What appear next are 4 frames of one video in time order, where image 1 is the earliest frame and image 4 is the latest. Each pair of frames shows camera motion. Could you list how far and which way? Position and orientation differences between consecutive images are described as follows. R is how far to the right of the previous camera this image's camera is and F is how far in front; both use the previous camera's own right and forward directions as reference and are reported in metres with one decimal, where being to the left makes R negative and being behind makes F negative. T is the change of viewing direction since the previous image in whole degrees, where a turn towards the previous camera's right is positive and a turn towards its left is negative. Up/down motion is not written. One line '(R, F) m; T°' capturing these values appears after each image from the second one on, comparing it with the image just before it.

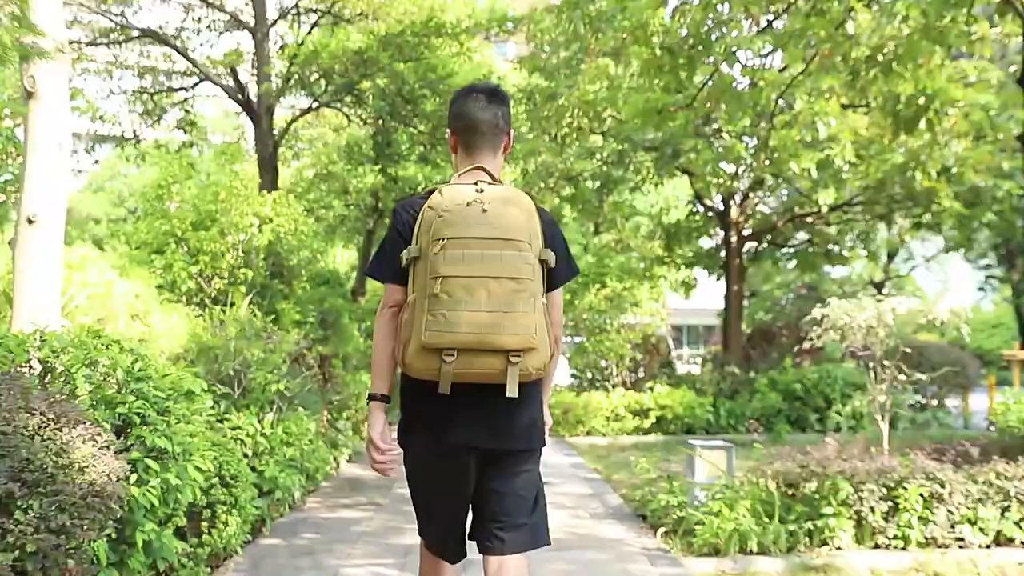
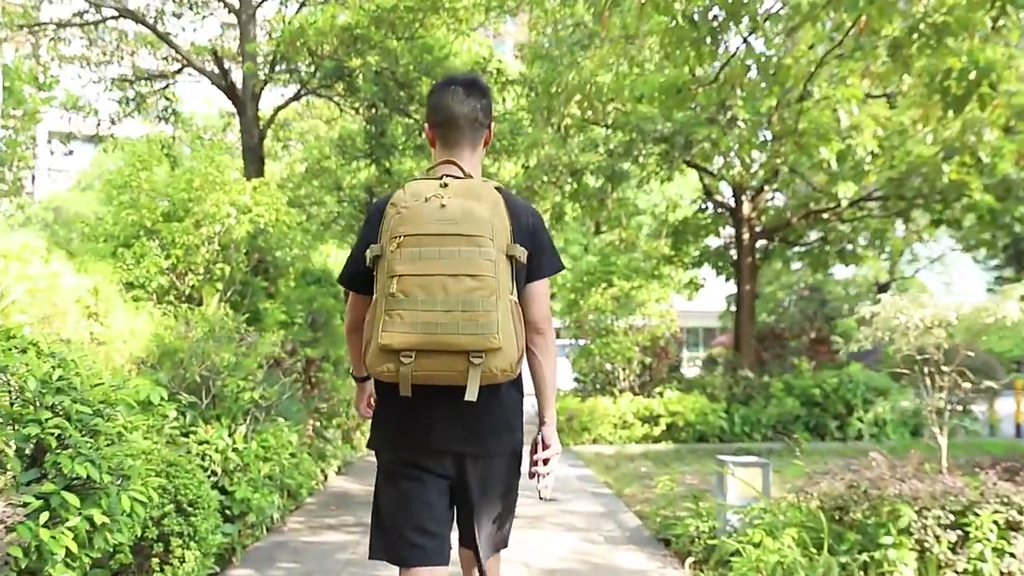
(0.0, +0.7) m; 0°
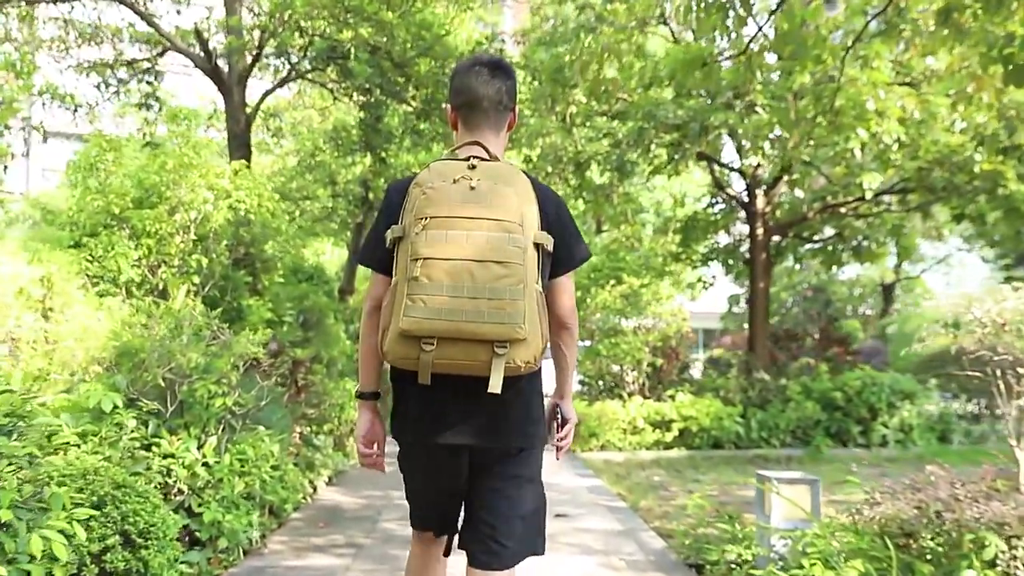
(-0.1, +0.6) m; 0°
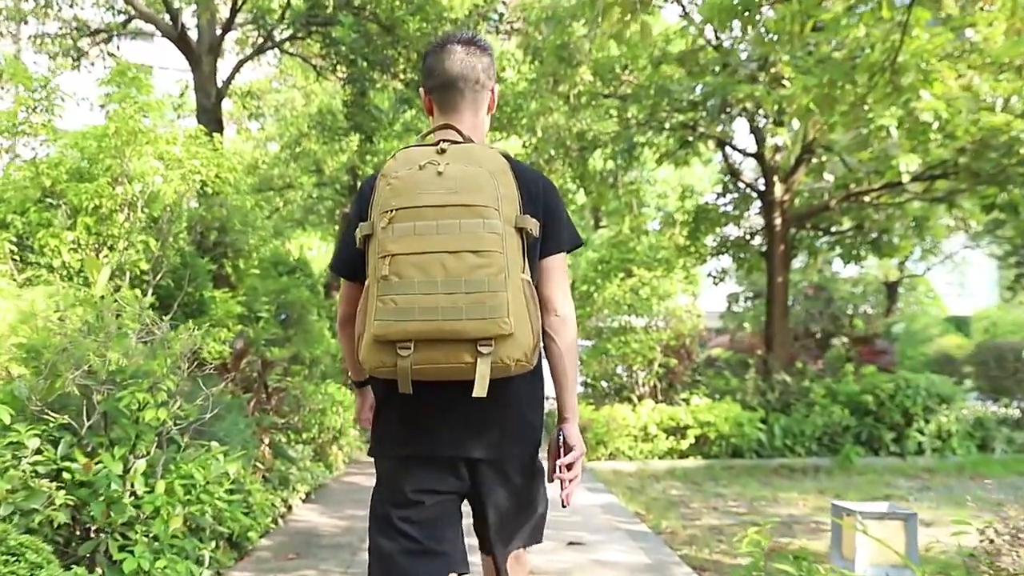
(-0.1, +0.9) m; 0°
